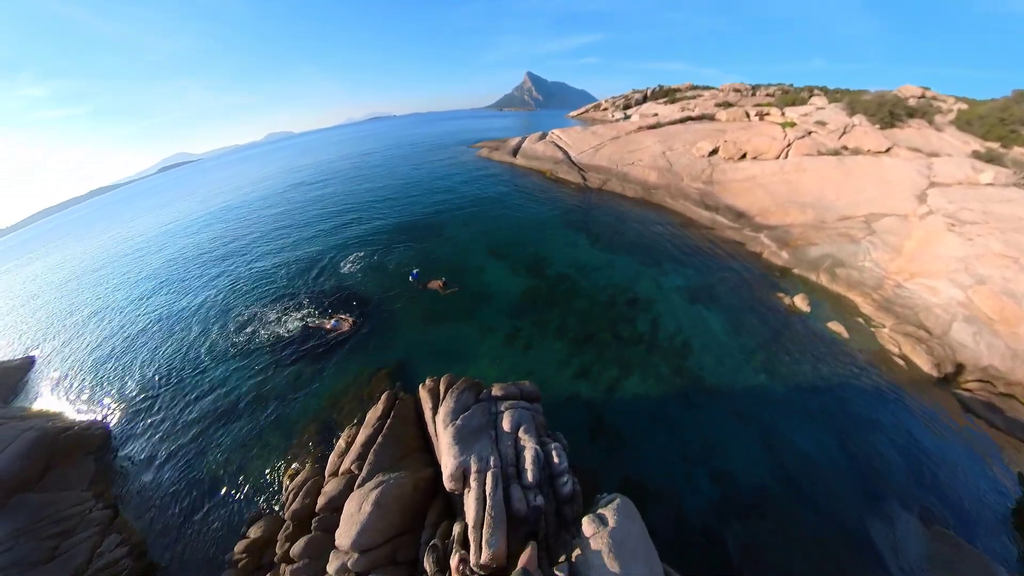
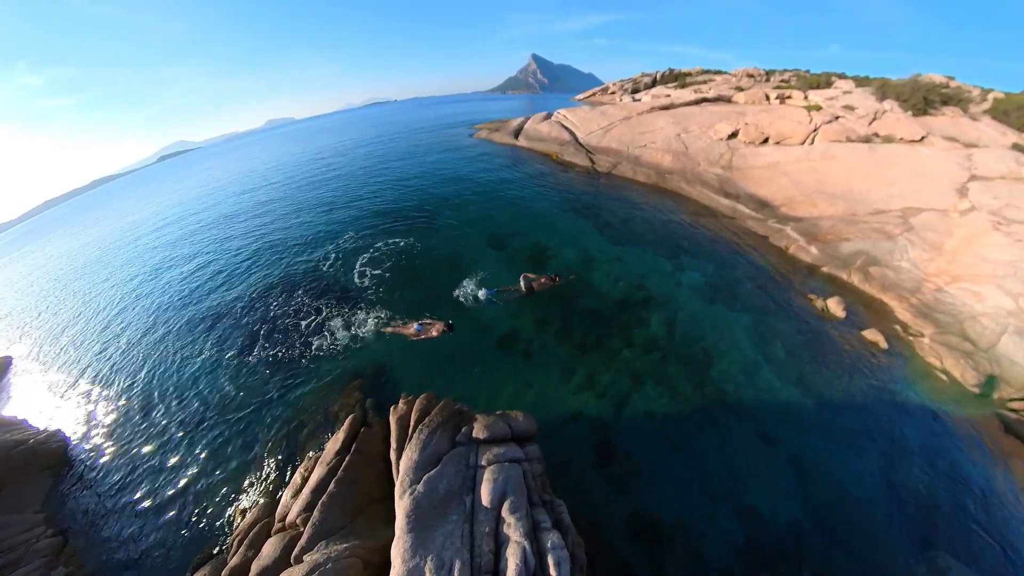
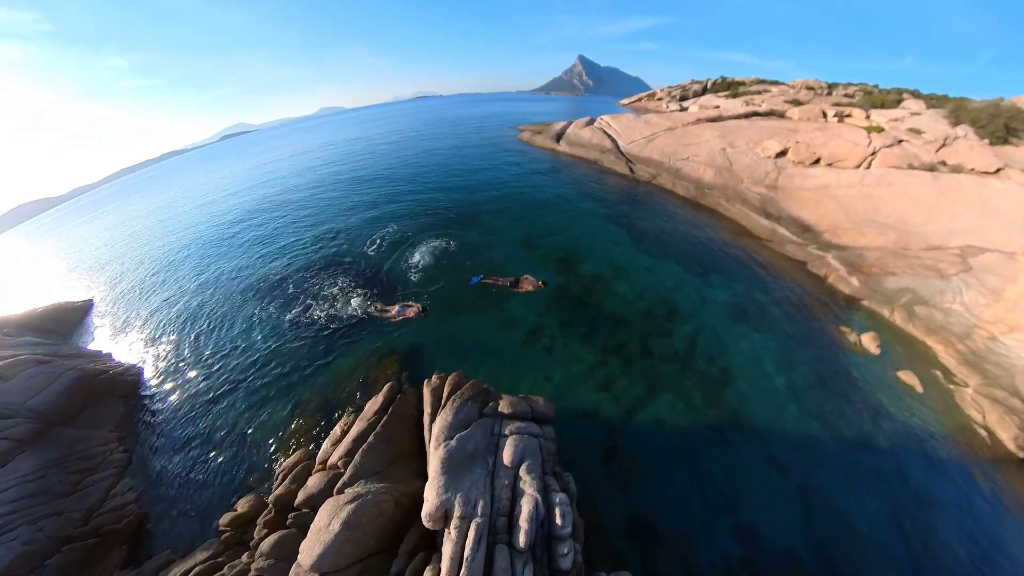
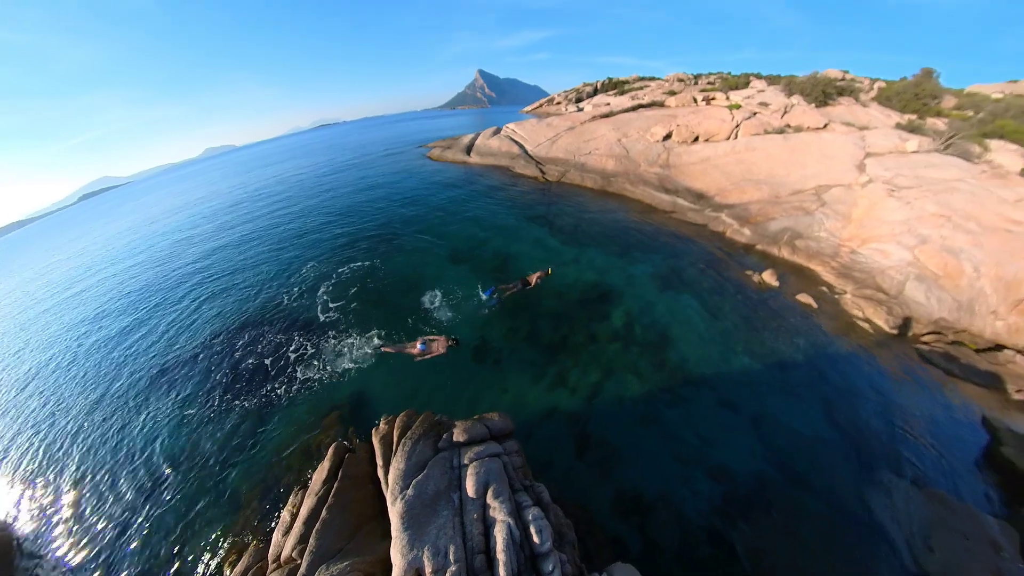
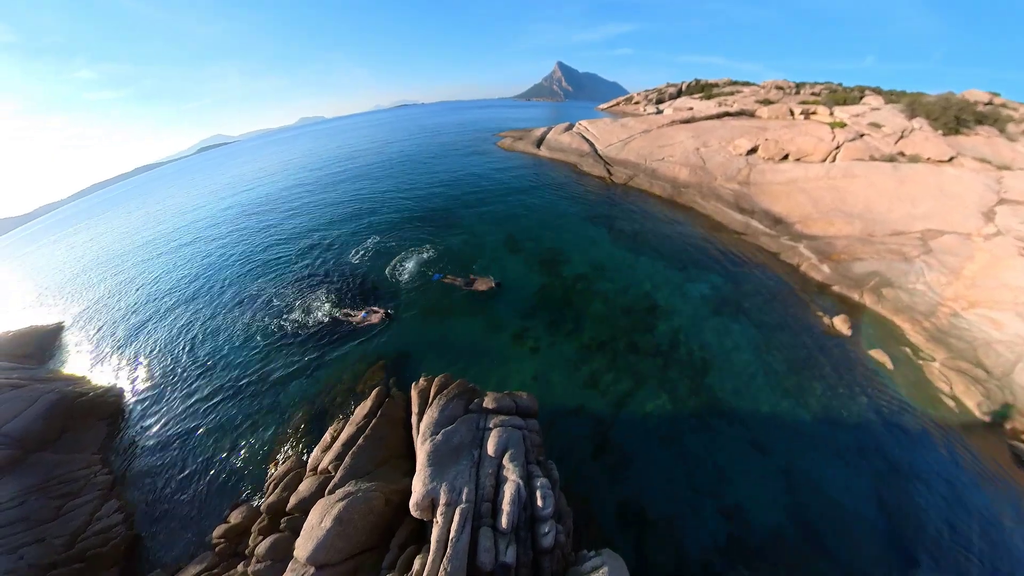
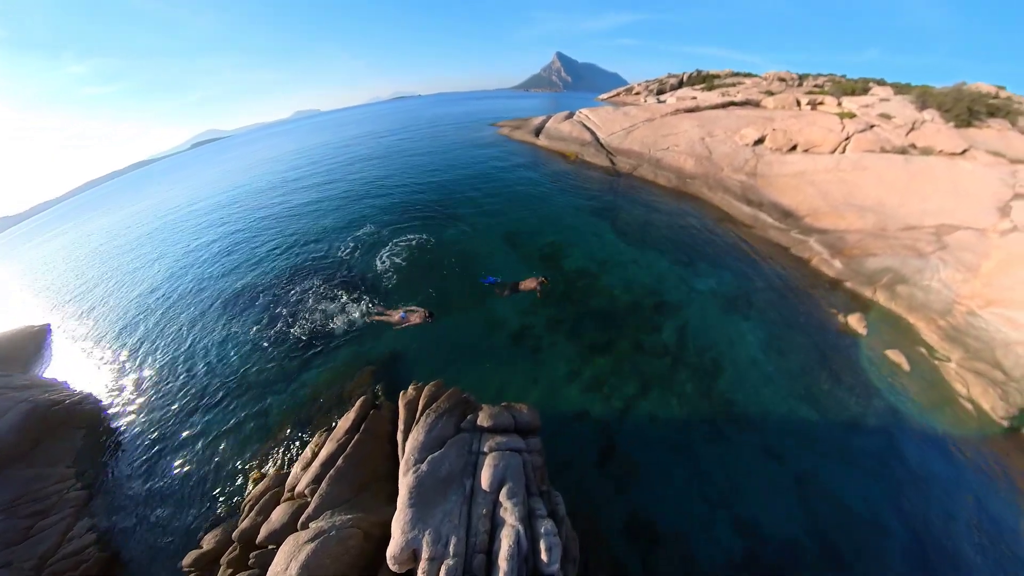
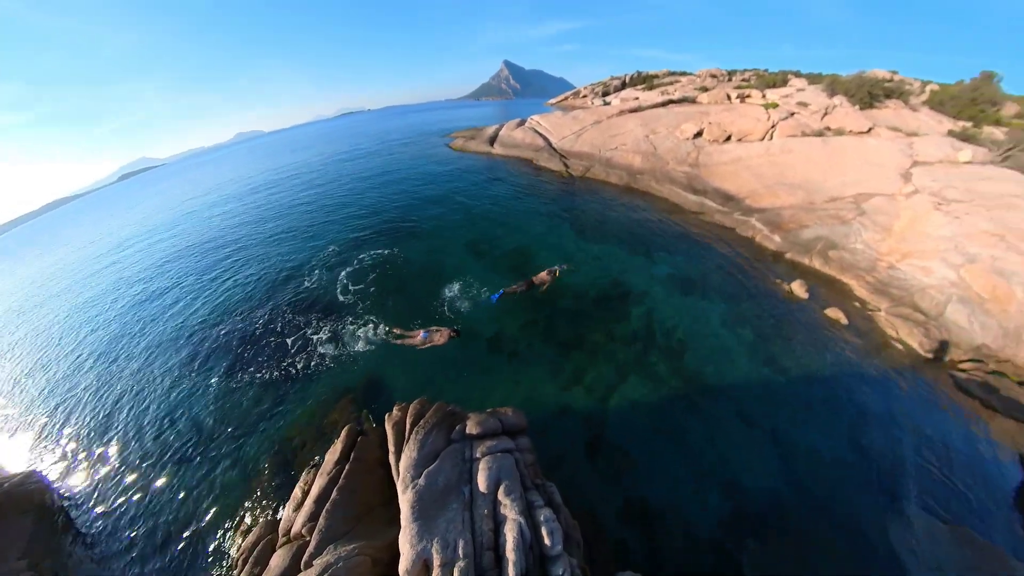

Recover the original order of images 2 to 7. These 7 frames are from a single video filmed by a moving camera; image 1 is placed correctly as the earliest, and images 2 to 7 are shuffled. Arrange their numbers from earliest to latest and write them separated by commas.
5, 3, 6, 2, 7, 4
